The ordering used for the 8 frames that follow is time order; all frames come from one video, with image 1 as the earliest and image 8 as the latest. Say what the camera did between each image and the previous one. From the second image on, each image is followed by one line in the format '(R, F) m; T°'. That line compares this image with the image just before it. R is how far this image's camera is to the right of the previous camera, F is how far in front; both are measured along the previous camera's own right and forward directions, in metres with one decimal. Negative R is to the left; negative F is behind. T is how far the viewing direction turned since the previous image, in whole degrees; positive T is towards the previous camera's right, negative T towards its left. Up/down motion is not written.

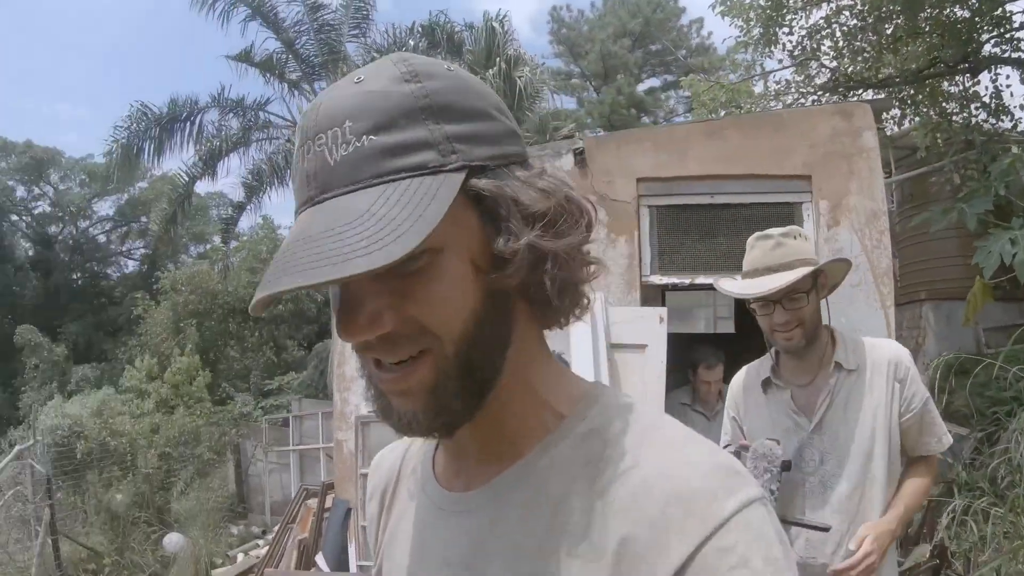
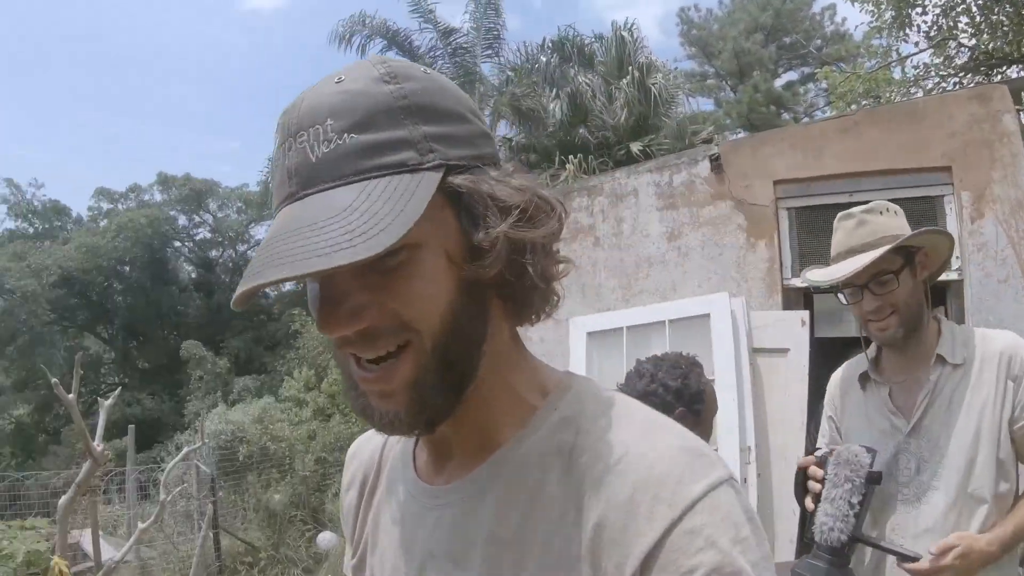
(+0.3, 0.0) m; -12°
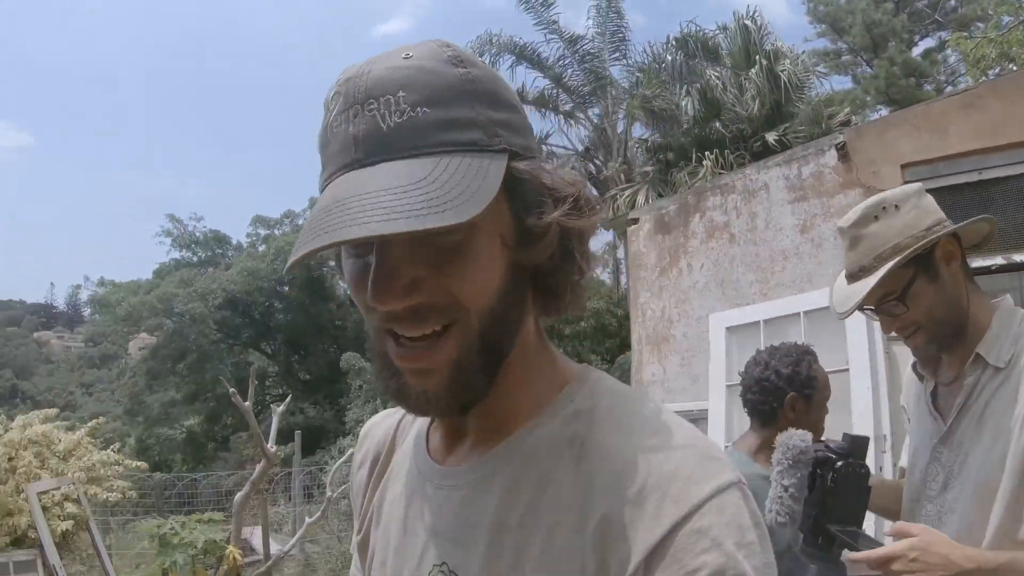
(+0.4, -0.1) m; -11°
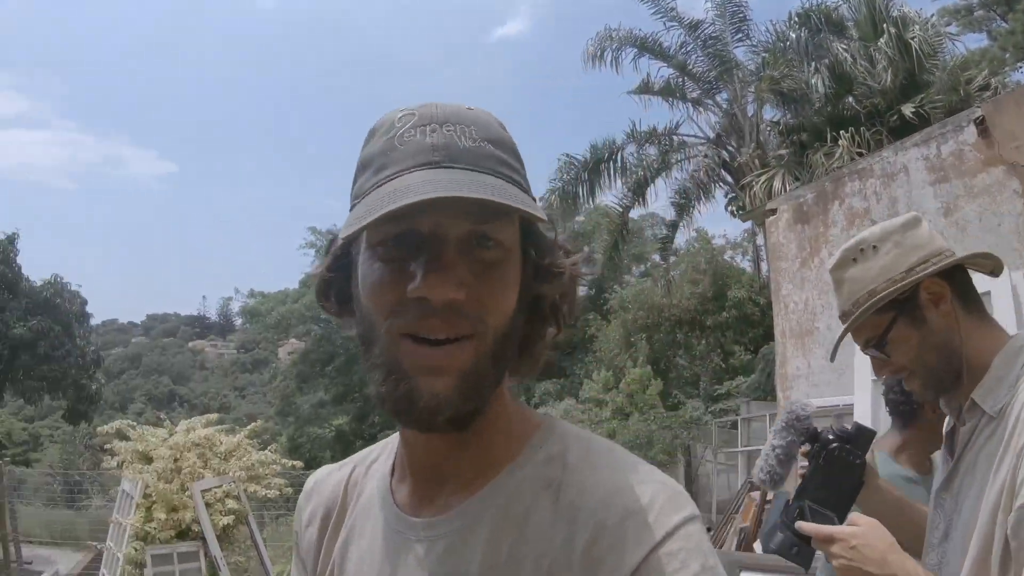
(+0.4, -0.1) m; -11°
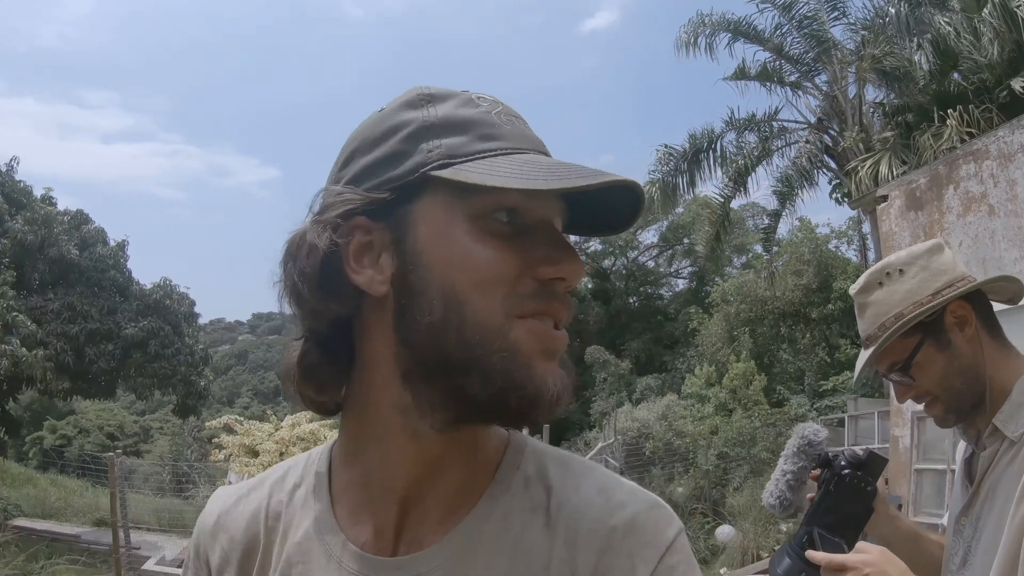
(+0.4, 0.0) m; -8°
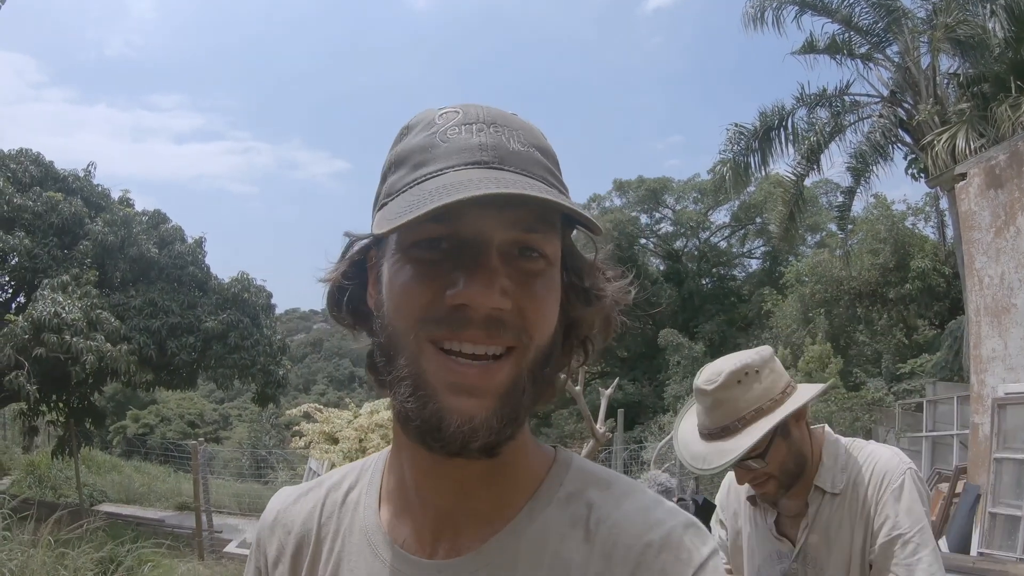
(+0.4, 0.0) m; -5°
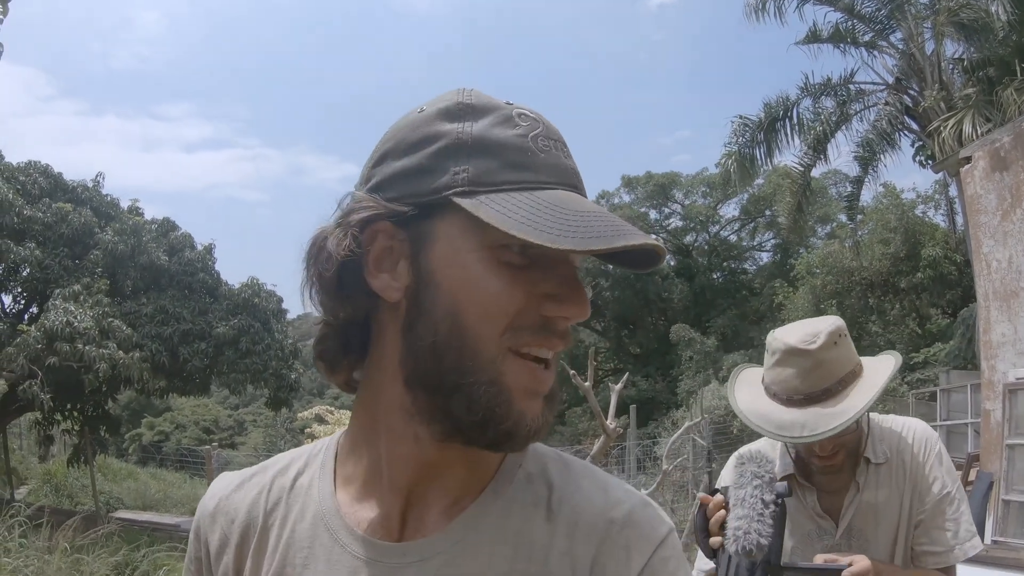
(+0.1, 0.0) m; -1°
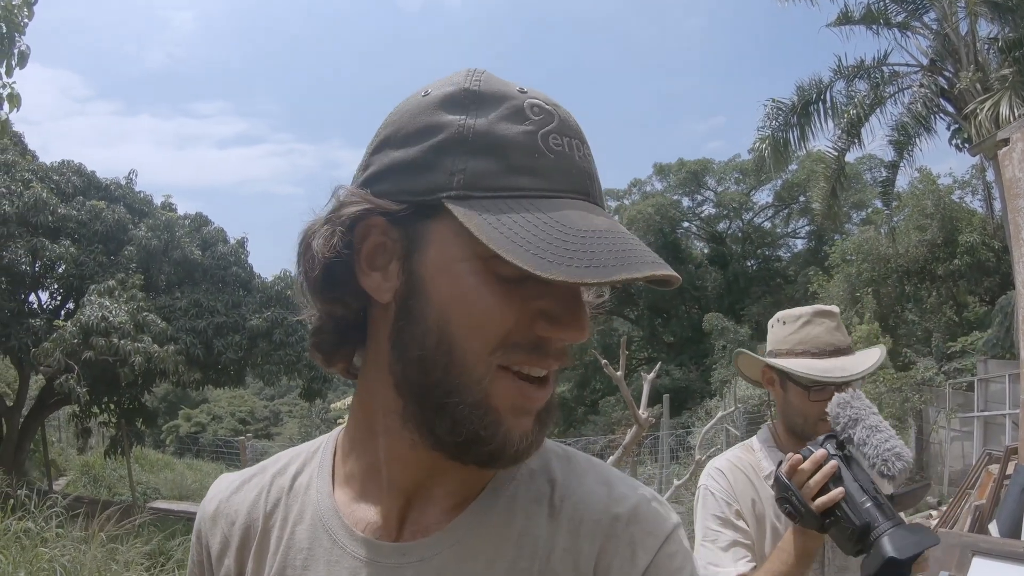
(+0.2, 0.0) m; -2°
